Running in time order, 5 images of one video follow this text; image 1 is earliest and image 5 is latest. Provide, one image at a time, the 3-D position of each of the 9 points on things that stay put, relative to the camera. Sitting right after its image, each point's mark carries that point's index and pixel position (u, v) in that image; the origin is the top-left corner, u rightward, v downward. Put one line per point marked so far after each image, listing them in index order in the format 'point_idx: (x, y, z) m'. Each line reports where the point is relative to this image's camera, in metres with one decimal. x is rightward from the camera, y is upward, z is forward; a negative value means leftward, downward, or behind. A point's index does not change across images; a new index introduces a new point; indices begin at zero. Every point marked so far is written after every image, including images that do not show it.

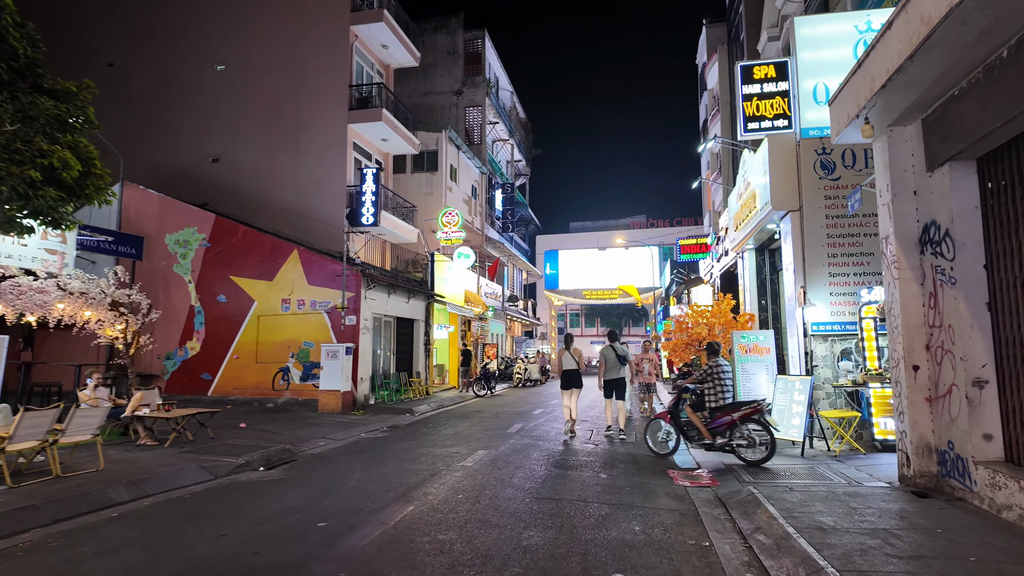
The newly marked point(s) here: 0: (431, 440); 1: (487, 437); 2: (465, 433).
0: (-1.5, -2.8, +10.9) m
1: (-0.5, -2.8, +11.1) m
2: (-0.9, -2.9, +11.8) m
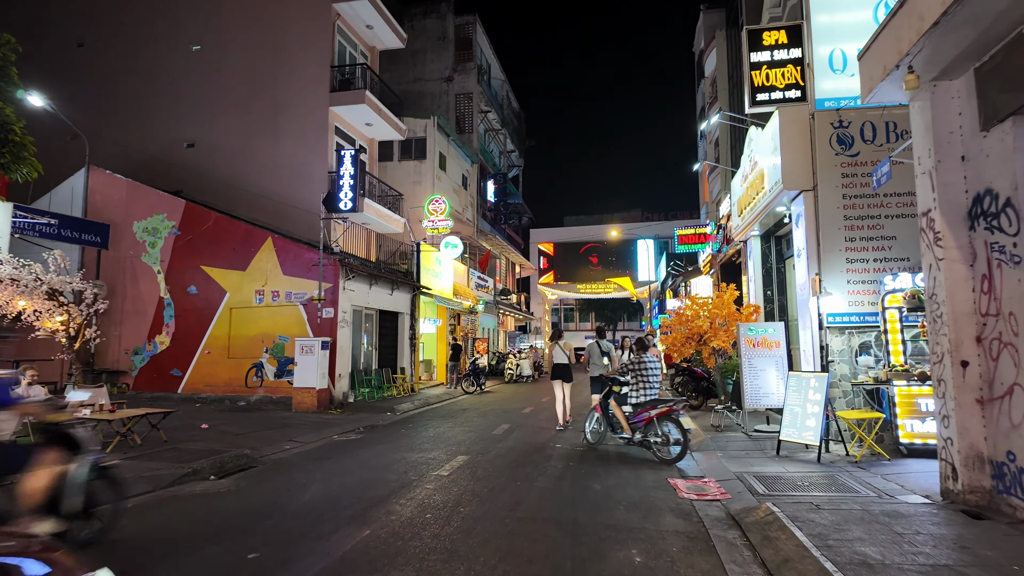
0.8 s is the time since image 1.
0: (-1.7, -2.6, +10.0) m
1: (-0.7, -2.6, +10.2) m
2: (-1.2, -2.7, +10.9) m
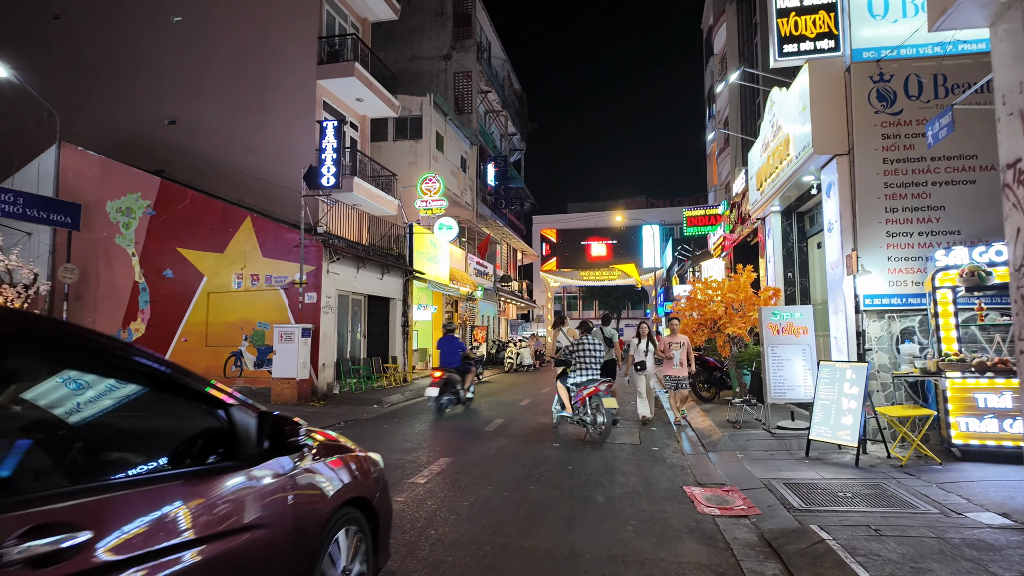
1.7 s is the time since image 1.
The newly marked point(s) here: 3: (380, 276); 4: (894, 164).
0: (-1.8, -2.3, +8.9) m
1: (-0.8, -2.3, +9.1) m
2: (-1.3, -2.4, +9.9) m
3: (-3.7, +0.3, +16.8) m
4: (+4.9, +1.6, +7.6) m
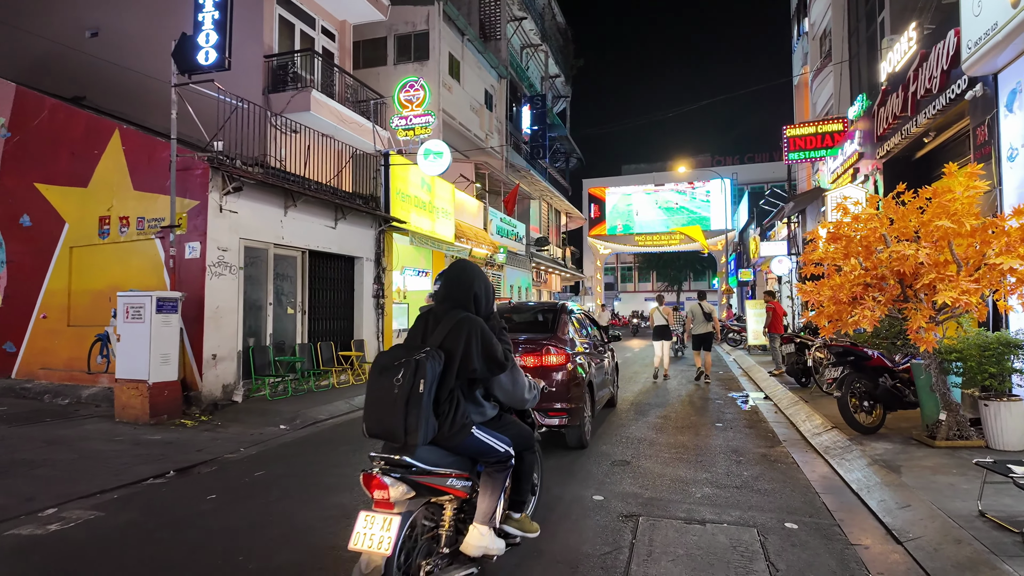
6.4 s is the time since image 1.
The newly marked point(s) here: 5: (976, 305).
0: (-2.2, -1.7, +3.8) m
1: (-1.2, -1.7, +3.9) m
2: (-1.6, -1.7, +4.6) m
3: (-3.4, +1.2, +11.6) m
4: (+4.3, +2.2, +1.7) m
5: (+4.1, -0.1, +5.3) m
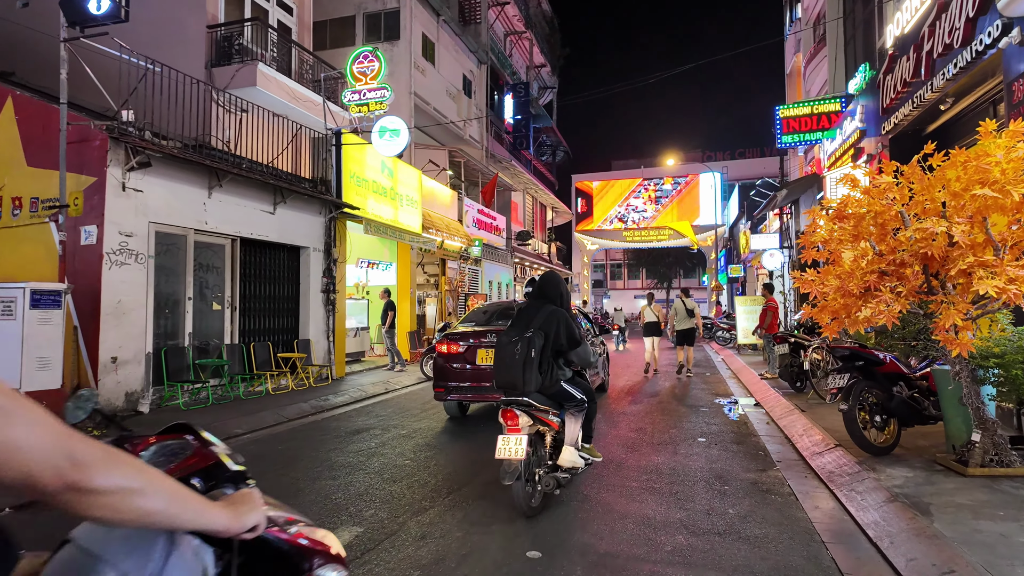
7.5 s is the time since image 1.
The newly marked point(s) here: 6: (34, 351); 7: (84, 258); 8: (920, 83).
0: (-2.8, -1.6, +2.5) m
1: (-1.8, -1.6, +2.7) m
2: (-2.2, -1.6, +3.4) m
3: (-4.1, +1.4, +10.4) m
4: (+3.8, +2.2, +0.5) m
5: (+3.6, 0.0, +4.2) m
6: (-5.1, -0.7, +6.5) m
7: (-5.2, +0.4, +7.5) m
8: (+5.0, +2.6, +7.4) m
